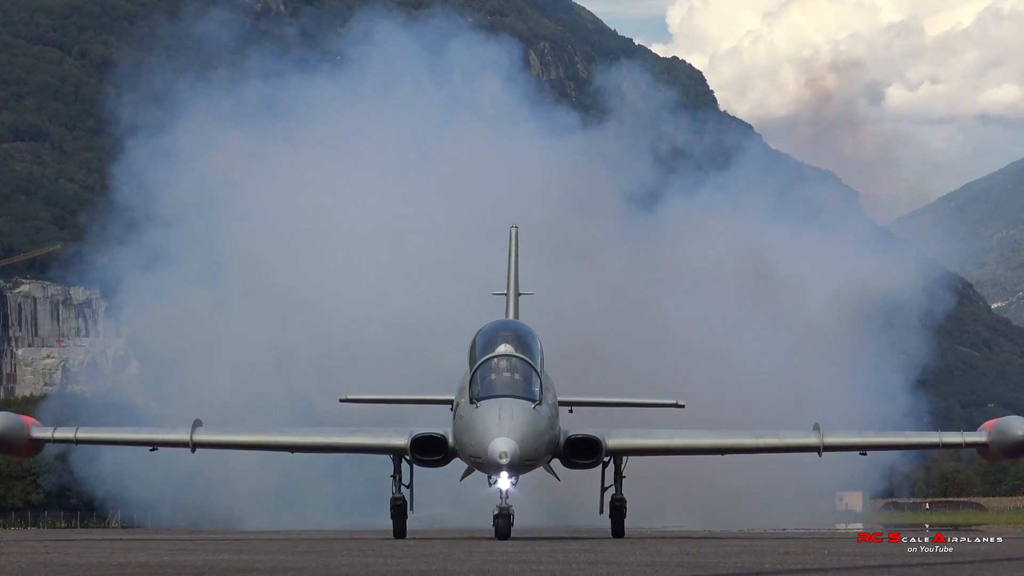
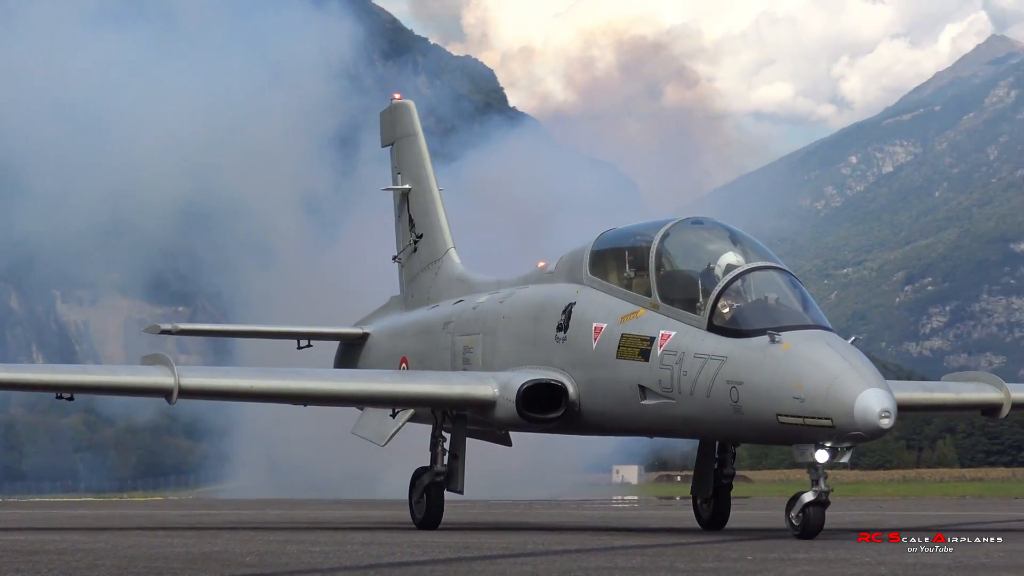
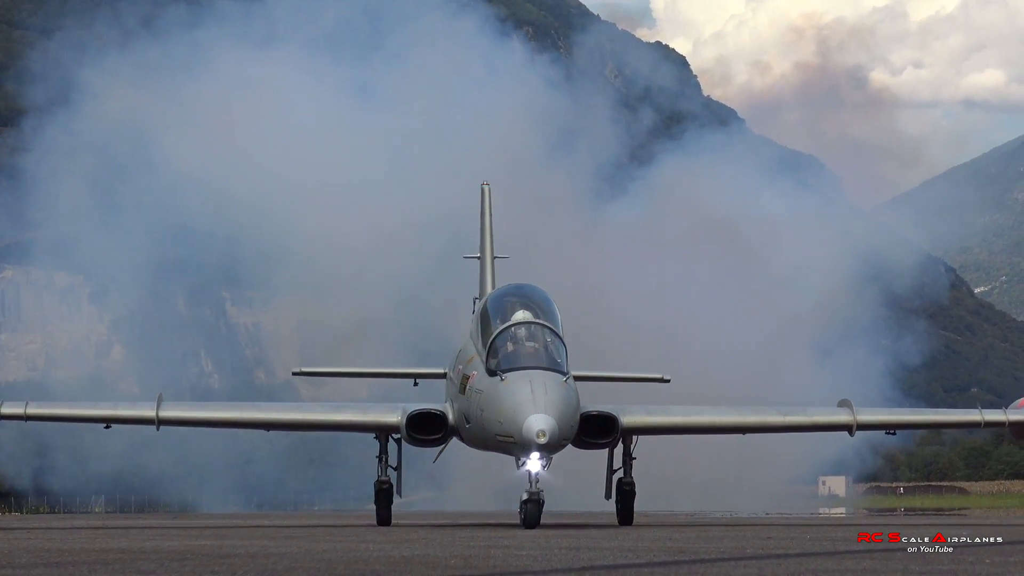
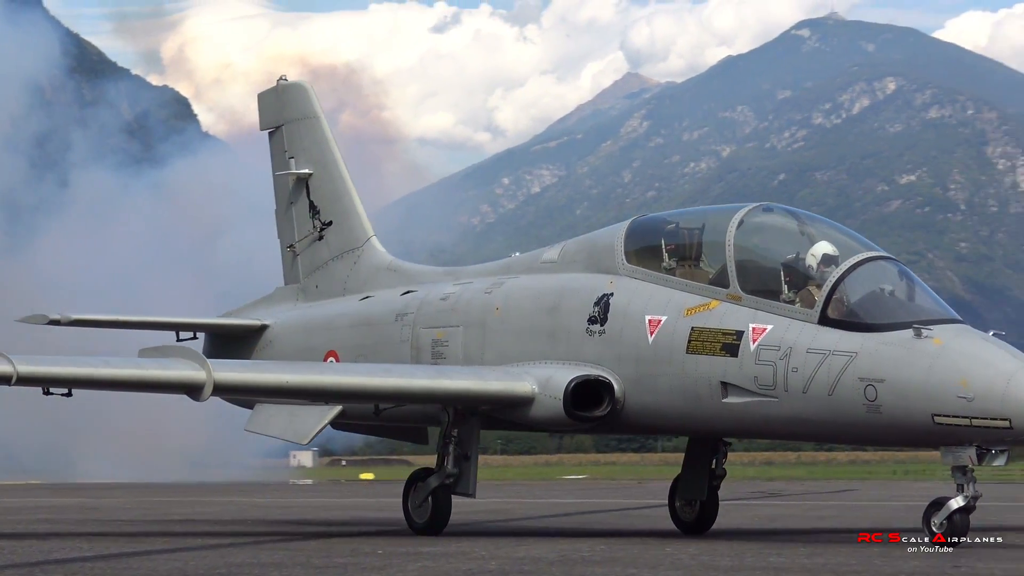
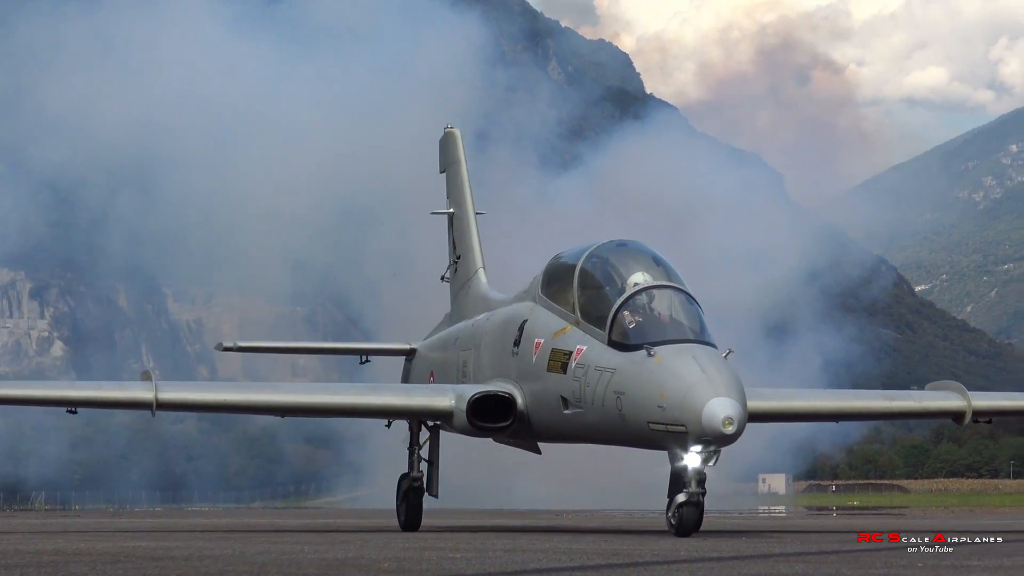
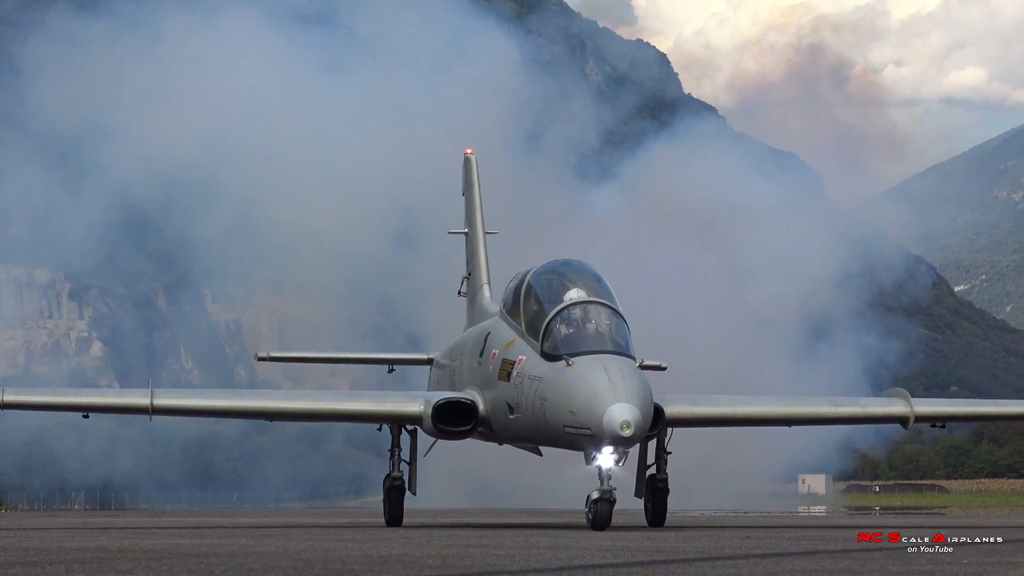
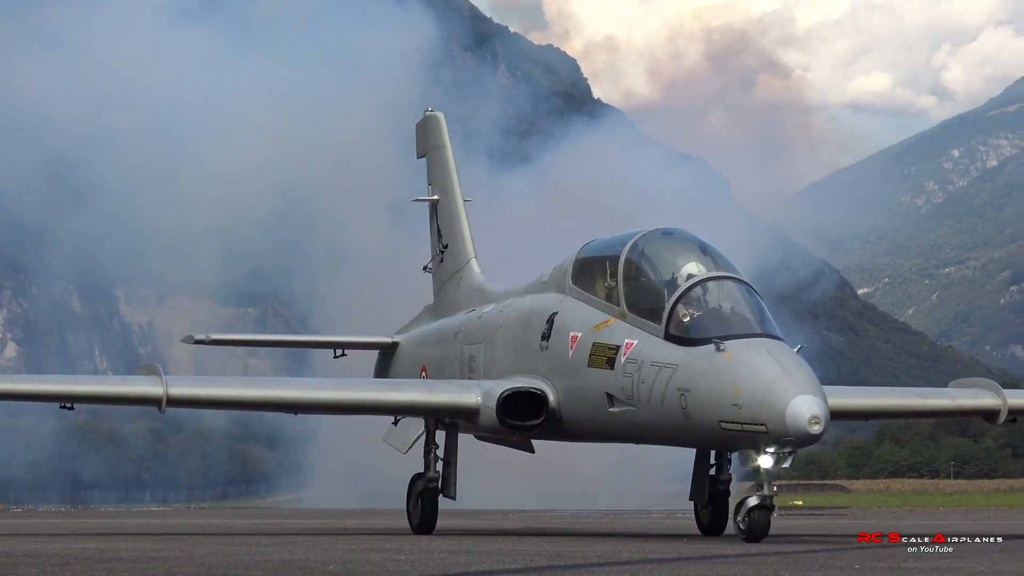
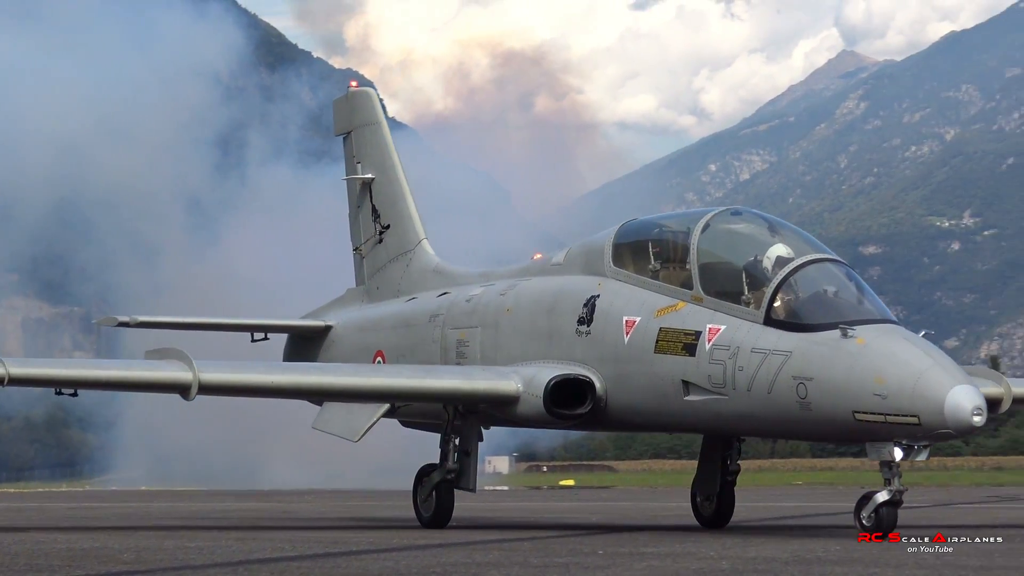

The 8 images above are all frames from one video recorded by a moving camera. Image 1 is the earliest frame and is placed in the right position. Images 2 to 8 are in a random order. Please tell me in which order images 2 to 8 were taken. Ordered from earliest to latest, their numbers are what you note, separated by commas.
3, 6, 5, 7, 2, 8, 4
